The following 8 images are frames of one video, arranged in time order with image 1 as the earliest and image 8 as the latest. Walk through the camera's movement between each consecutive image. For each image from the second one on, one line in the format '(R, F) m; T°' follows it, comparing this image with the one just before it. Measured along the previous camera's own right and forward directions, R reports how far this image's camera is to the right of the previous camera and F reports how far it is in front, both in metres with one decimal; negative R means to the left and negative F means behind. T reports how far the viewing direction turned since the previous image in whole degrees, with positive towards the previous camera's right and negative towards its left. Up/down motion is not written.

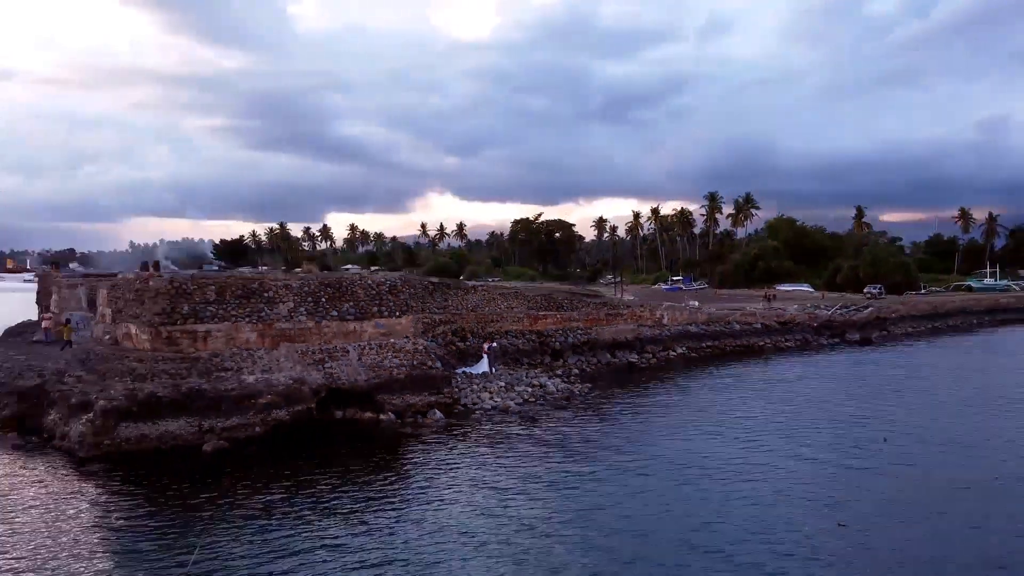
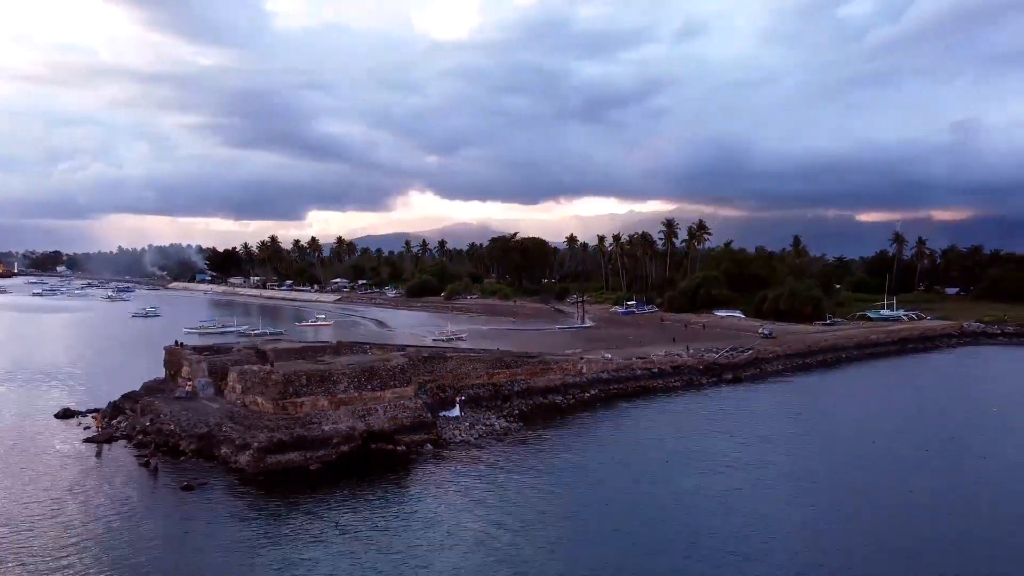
(+0.1, -3.0) m; +1°
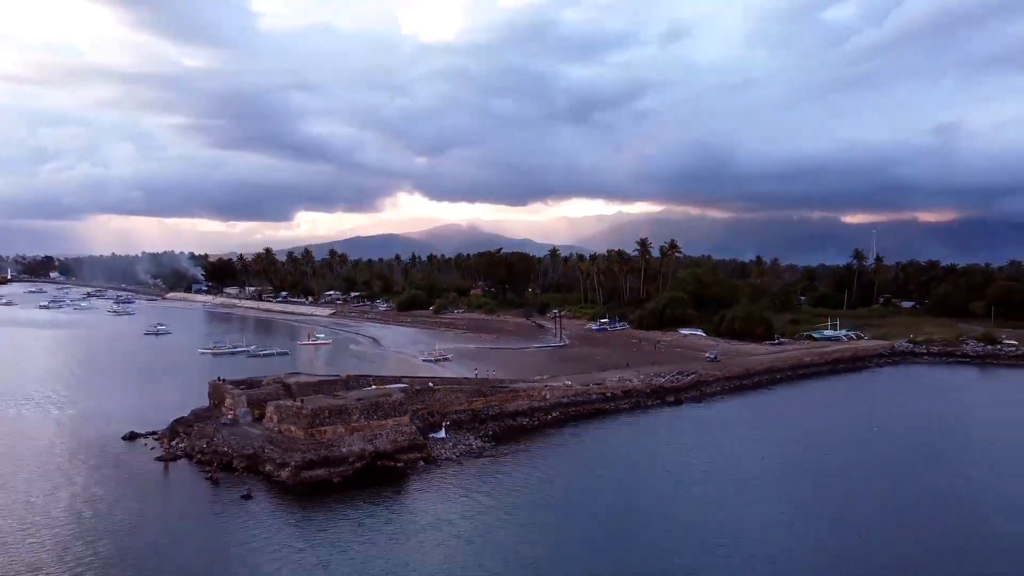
(+0.1, -2.1) m; +1°
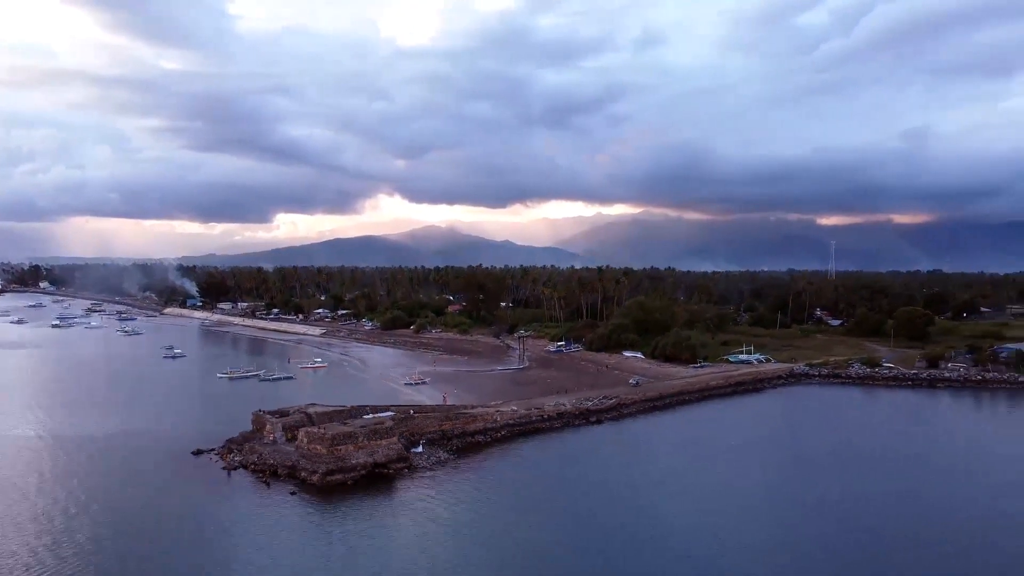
(+0.3, -4.2) m; +1°
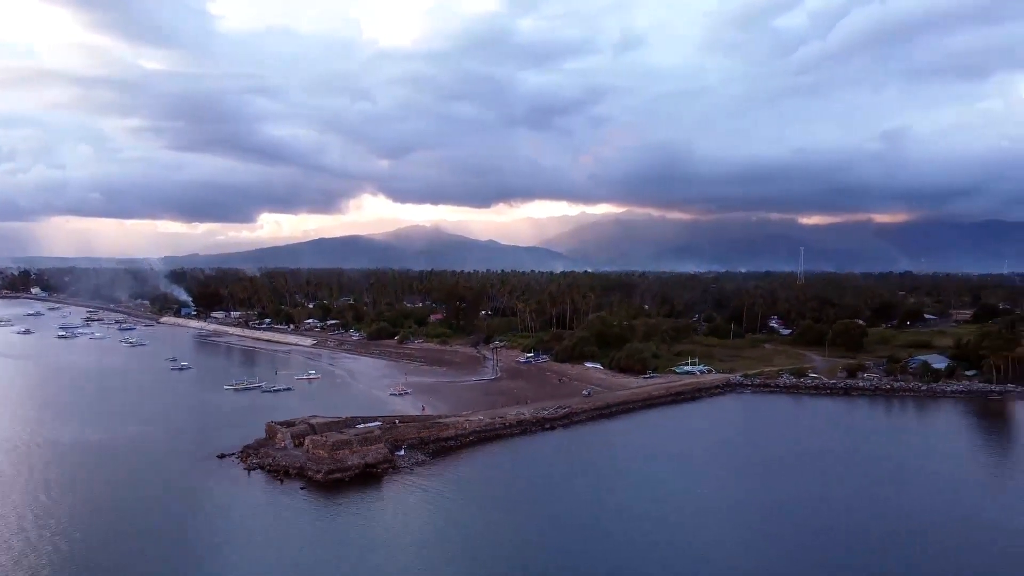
(+0.3, -3.3) m; +1°
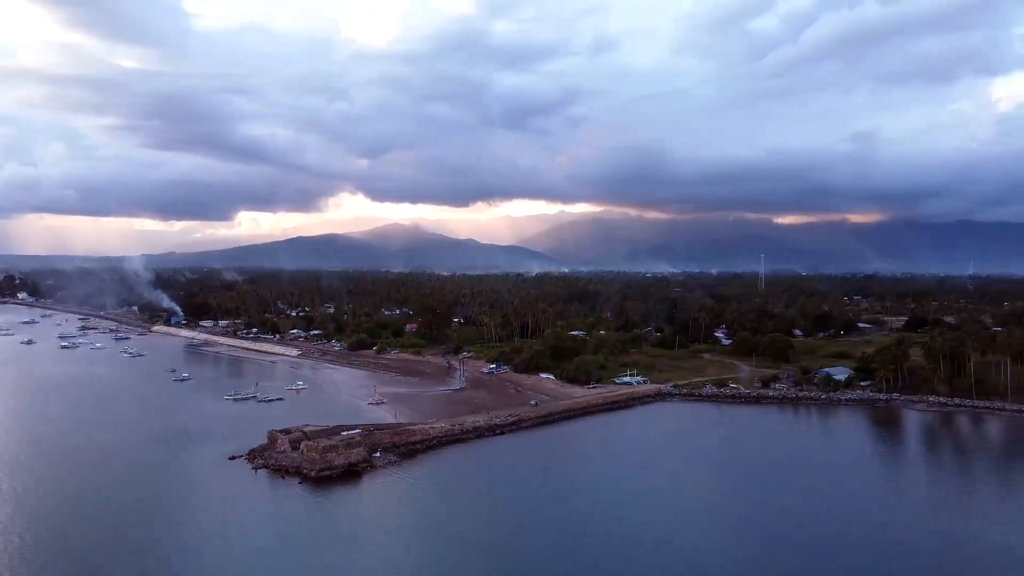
(+0.5, -4.3) m; +1°
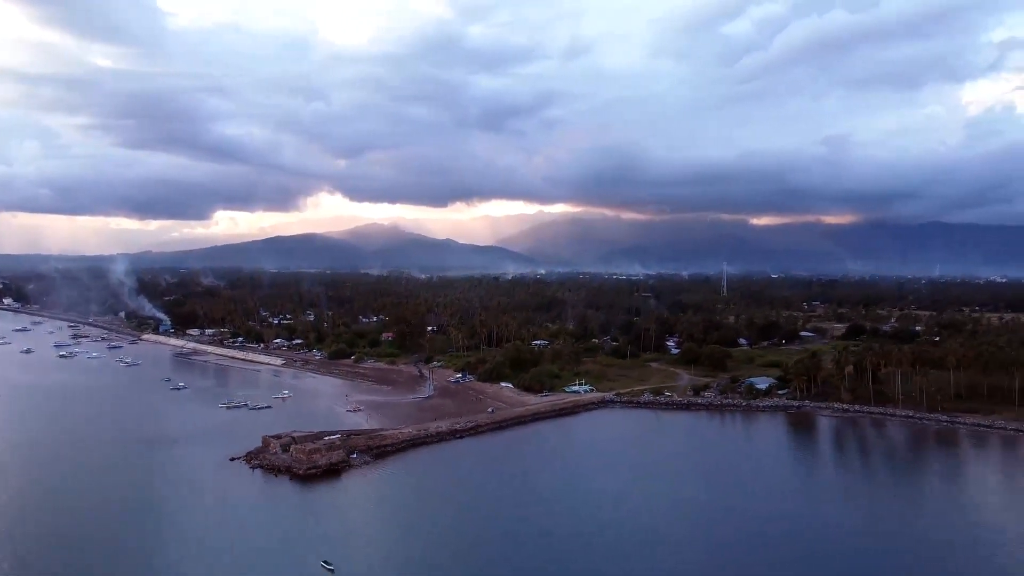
(+0.5, -4.3) m; +1°
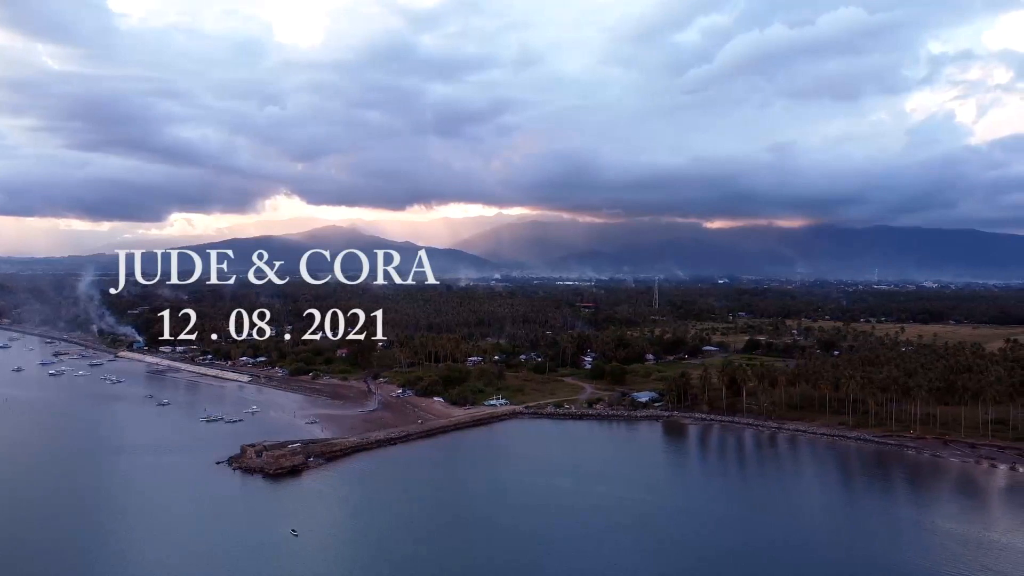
(+1.2, -8.3) m; +2°
